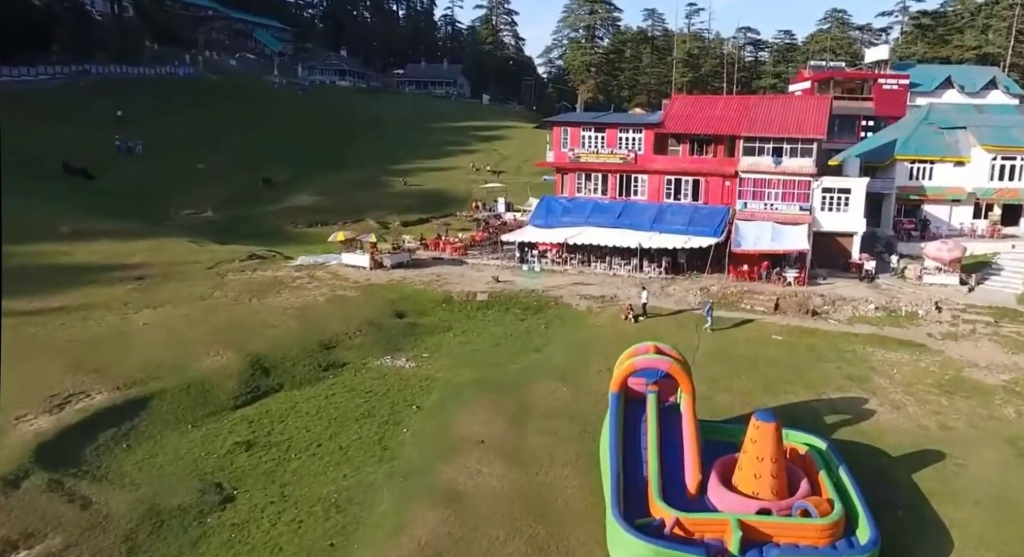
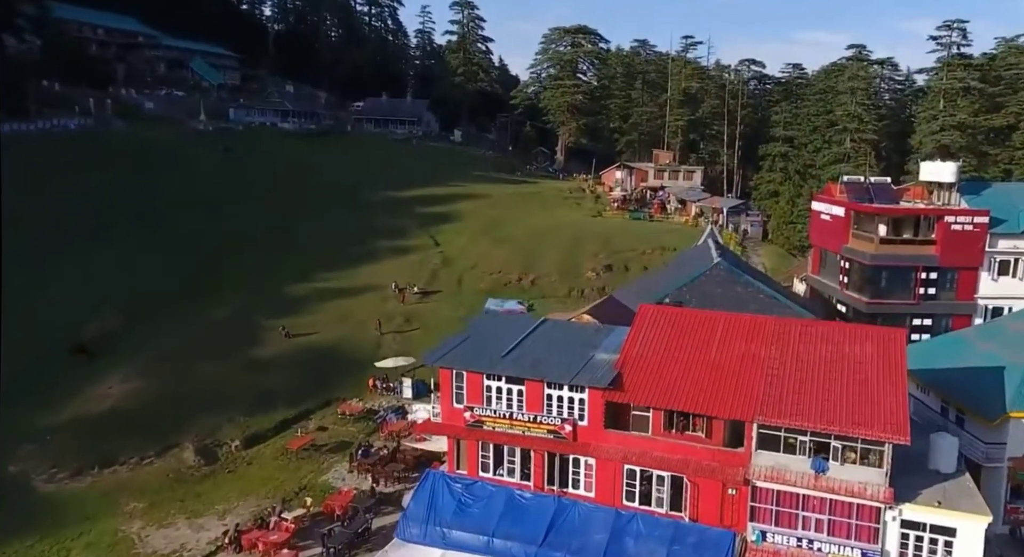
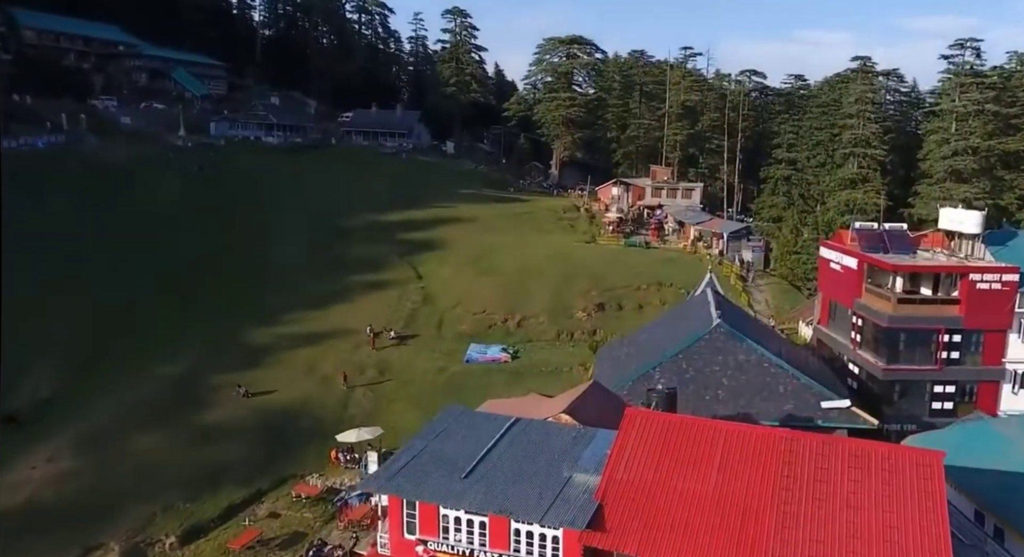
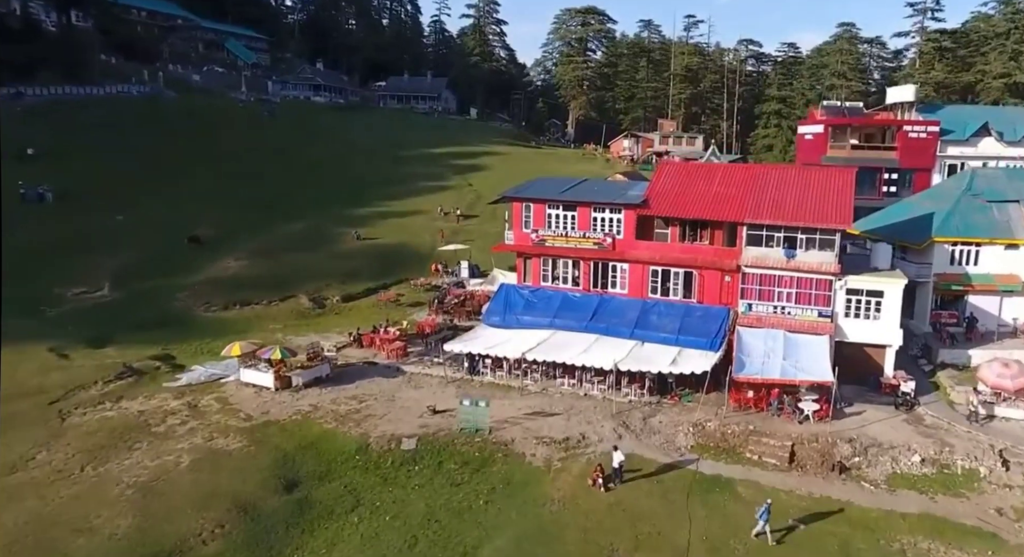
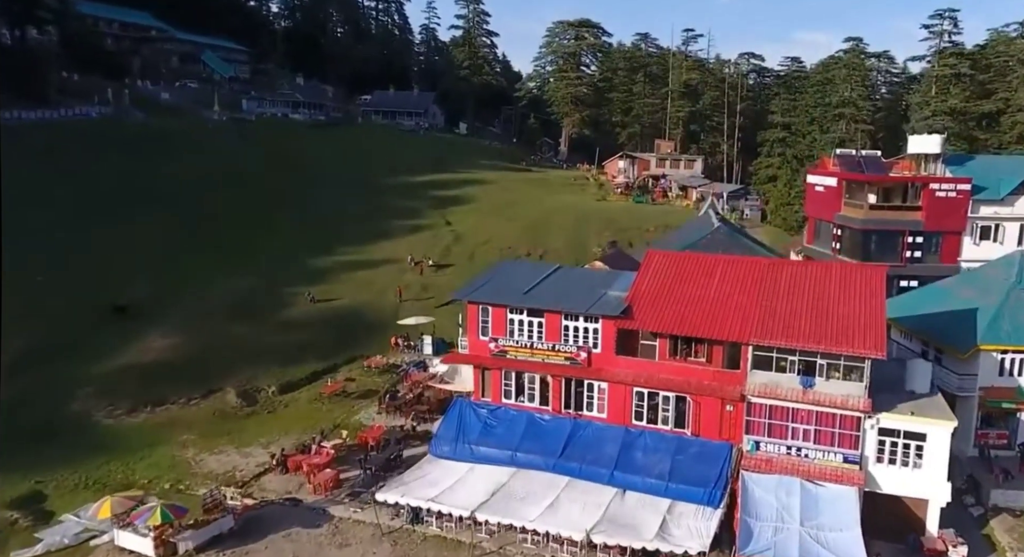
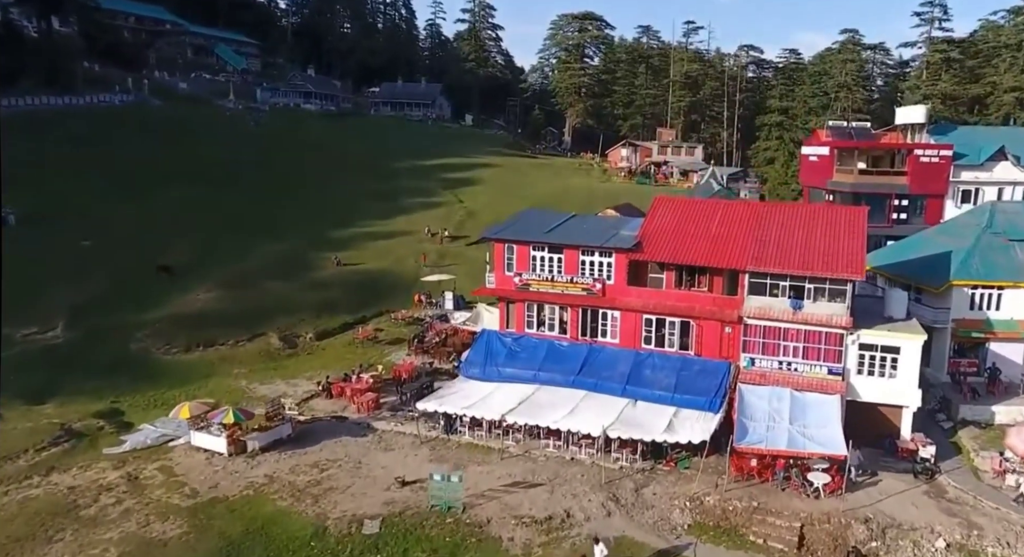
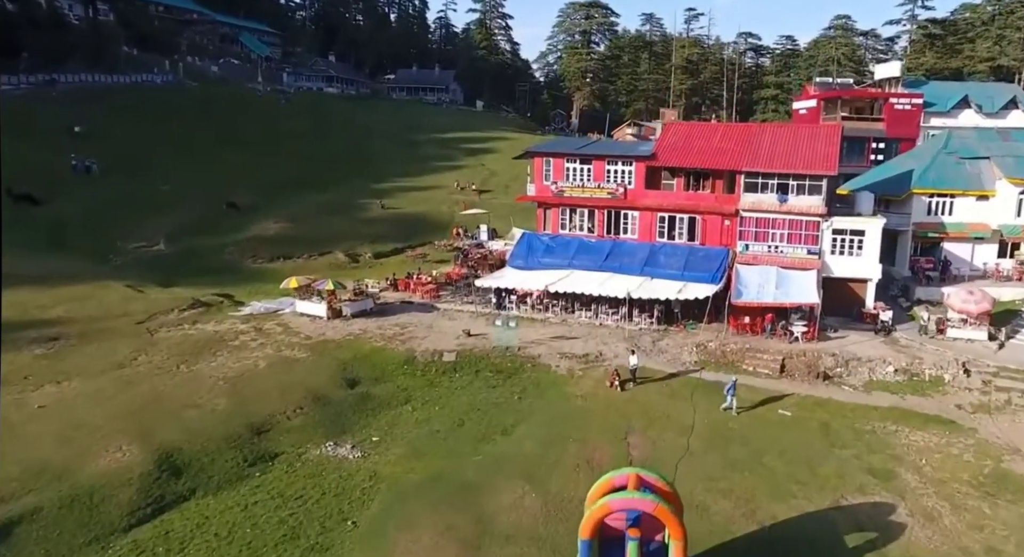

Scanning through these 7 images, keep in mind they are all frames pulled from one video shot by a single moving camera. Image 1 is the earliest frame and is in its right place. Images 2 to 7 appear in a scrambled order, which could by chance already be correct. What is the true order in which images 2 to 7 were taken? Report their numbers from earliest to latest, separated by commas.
7, 4, 6, 5, 2, 3
